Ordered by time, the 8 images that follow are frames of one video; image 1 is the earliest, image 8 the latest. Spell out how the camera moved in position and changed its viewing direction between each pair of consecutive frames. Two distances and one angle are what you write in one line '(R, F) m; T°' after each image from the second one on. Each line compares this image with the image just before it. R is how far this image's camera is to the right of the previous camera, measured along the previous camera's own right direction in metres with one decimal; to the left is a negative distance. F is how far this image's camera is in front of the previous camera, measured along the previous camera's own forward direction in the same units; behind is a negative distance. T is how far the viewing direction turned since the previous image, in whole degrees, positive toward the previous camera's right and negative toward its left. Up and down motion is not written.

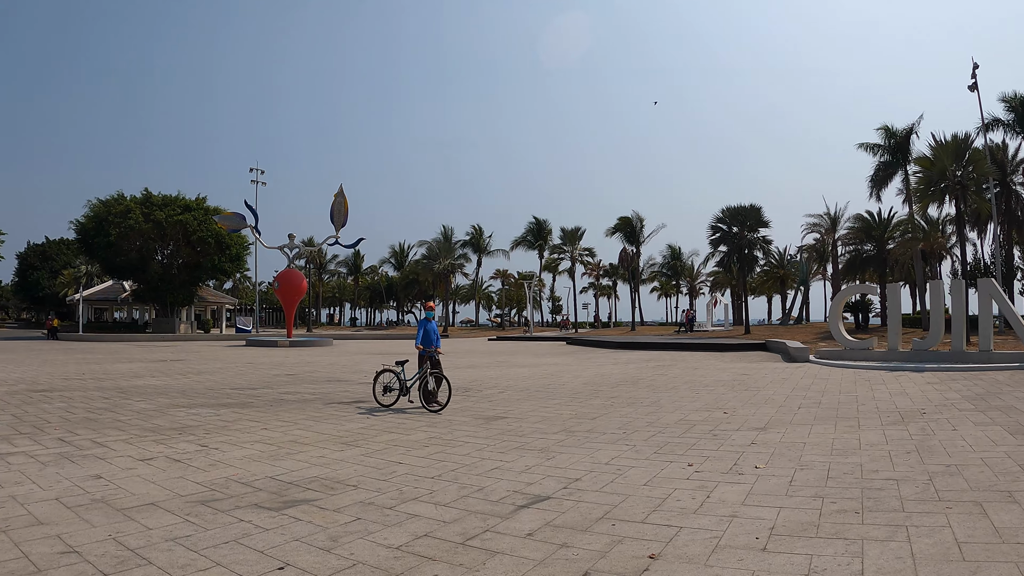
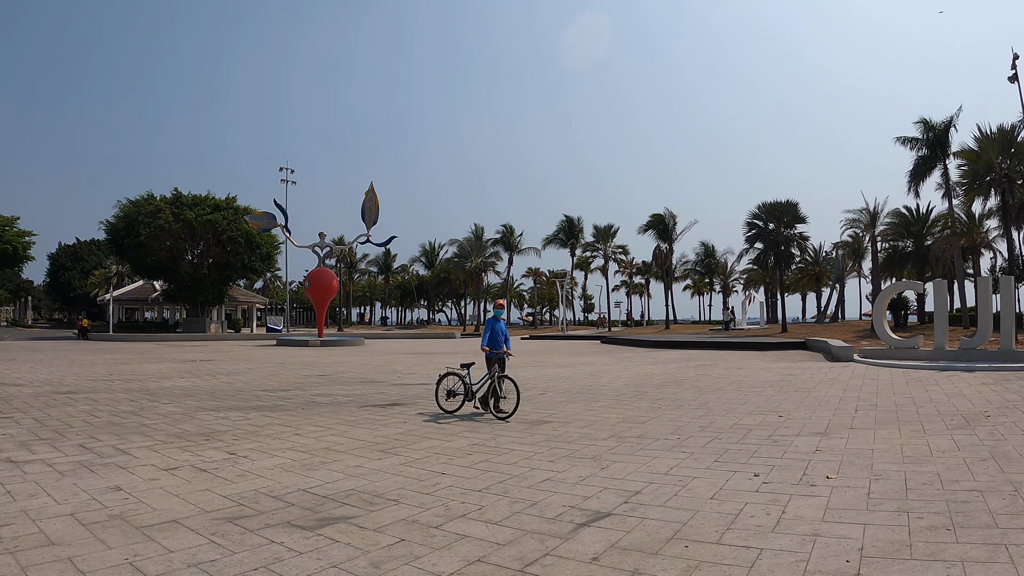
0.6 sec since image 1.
(-0.3, +0.6) m; -2°
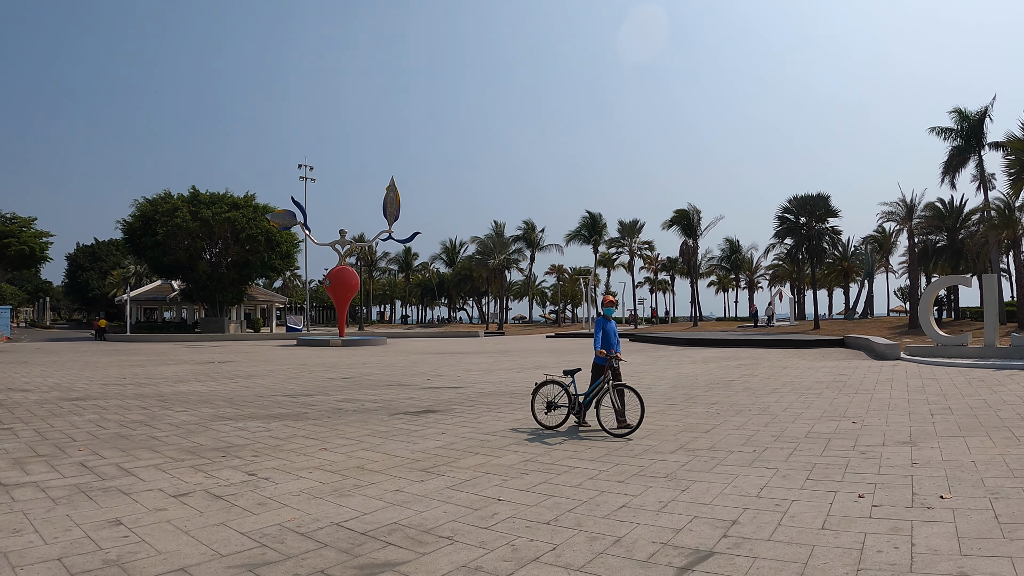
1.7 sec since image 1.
(-0.4, +1.0) m; -1°
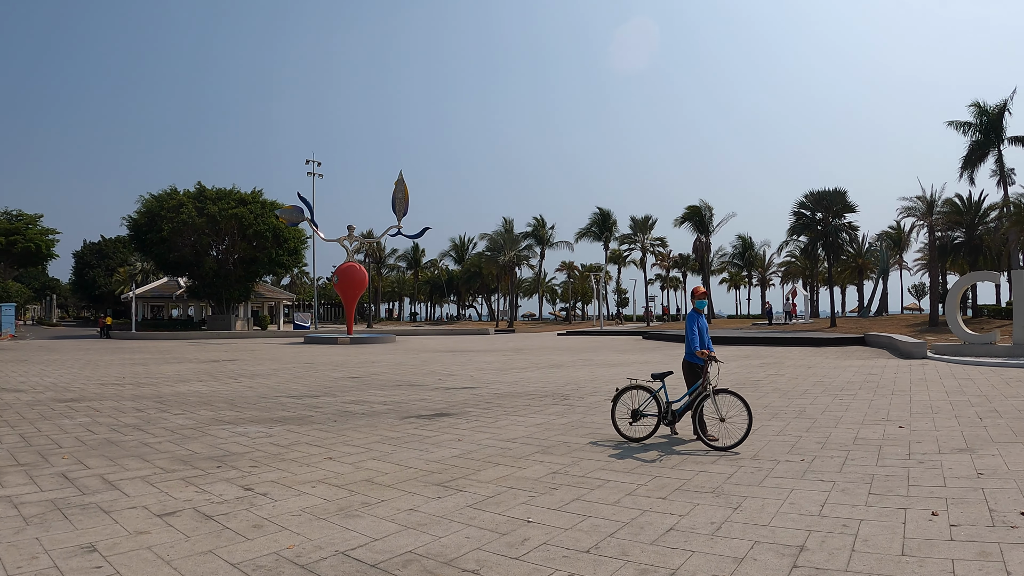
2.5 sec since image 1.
(-0.2, +0.7) m; -1°
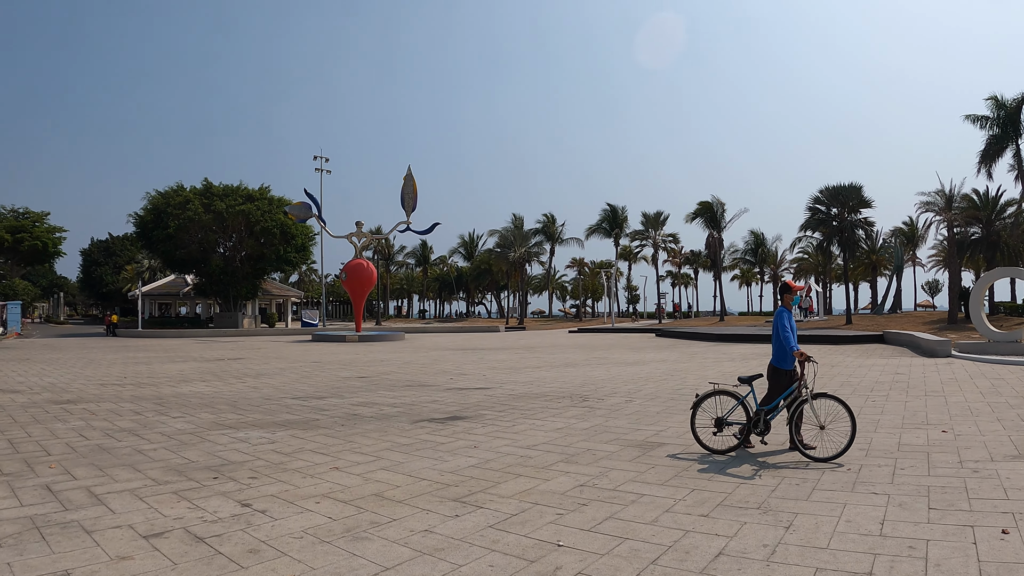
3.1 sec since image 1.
(-0.1, +0.5) m; -1°
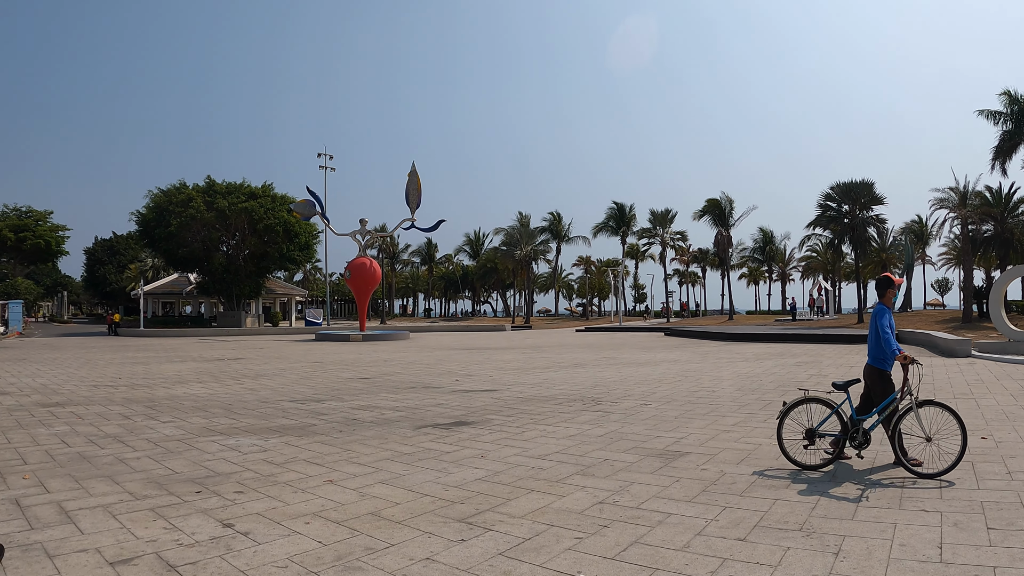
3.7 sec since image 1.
(0.0, +0.5) m; 0°
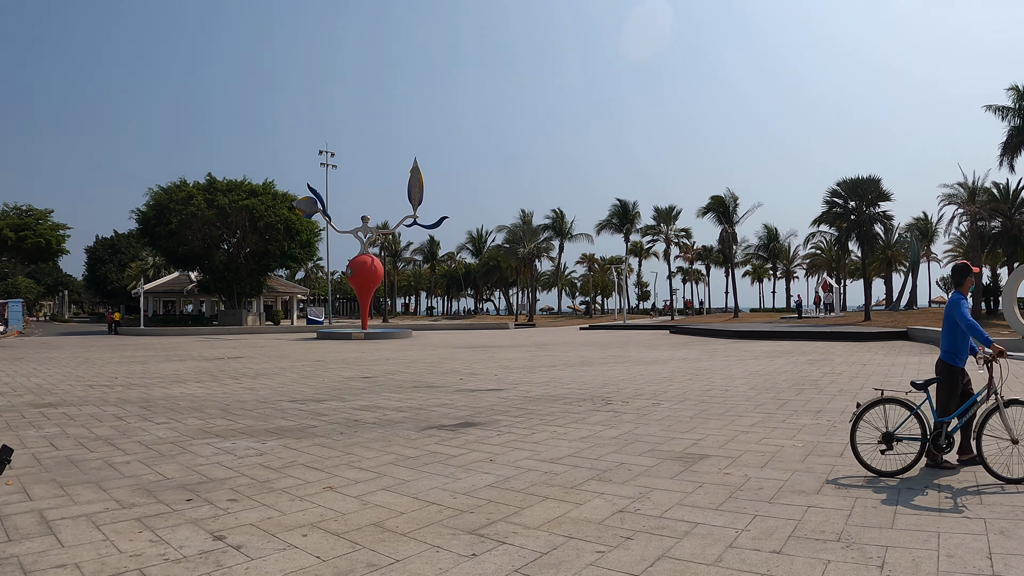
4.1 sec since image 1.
(-0.1, +0.3) m; 0°
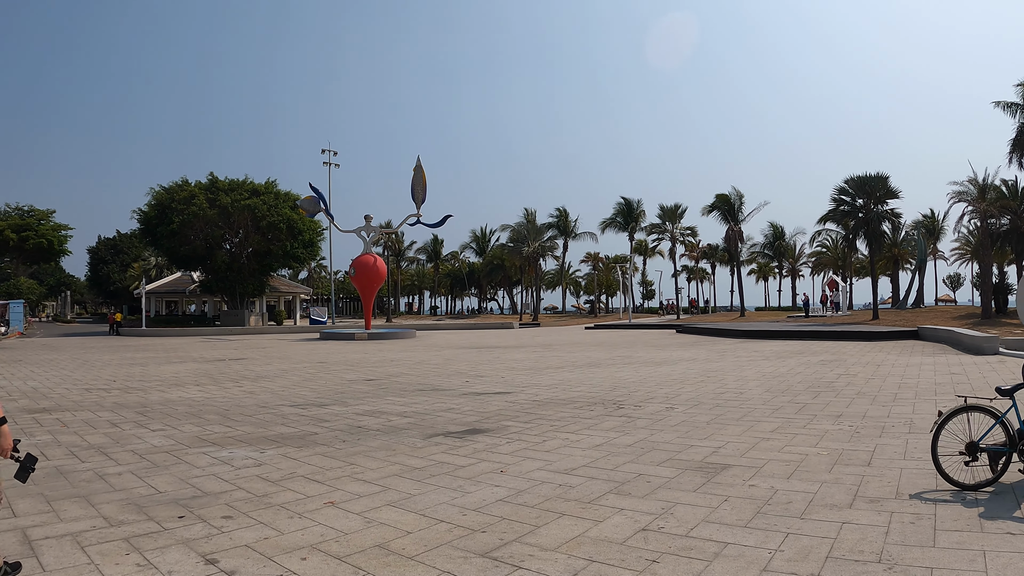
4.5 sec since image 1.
(-0.1, +0.3) m; 0°
